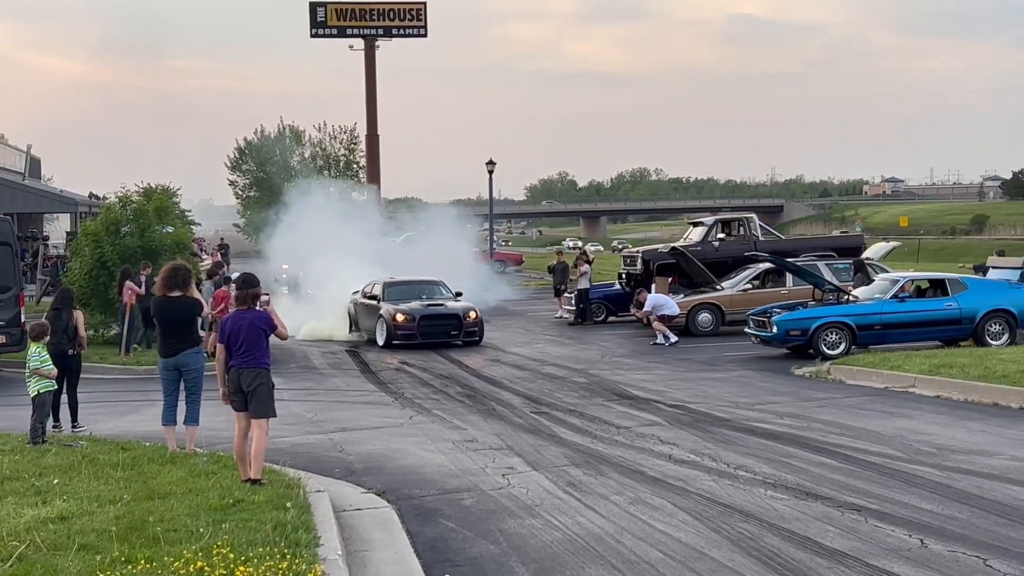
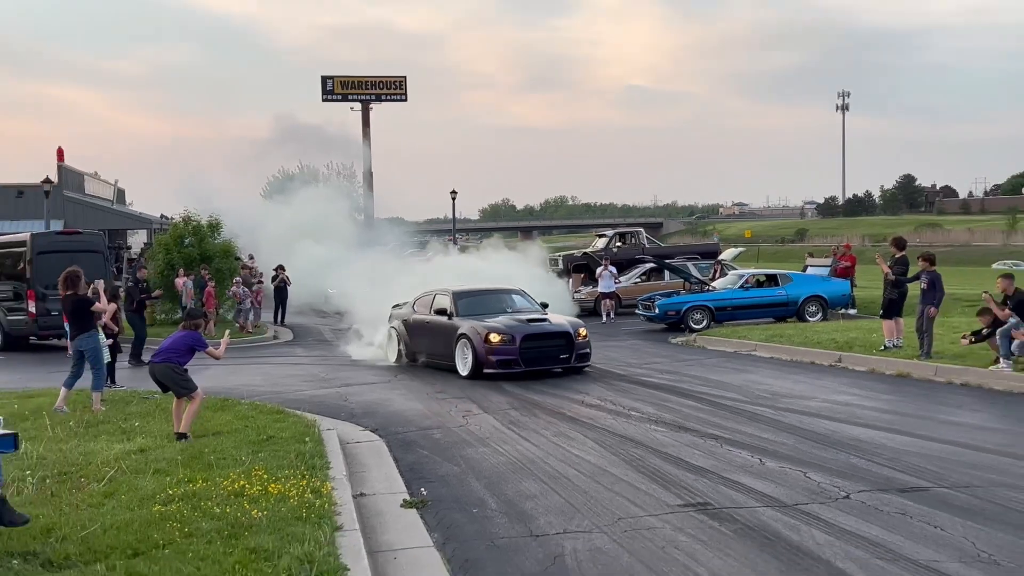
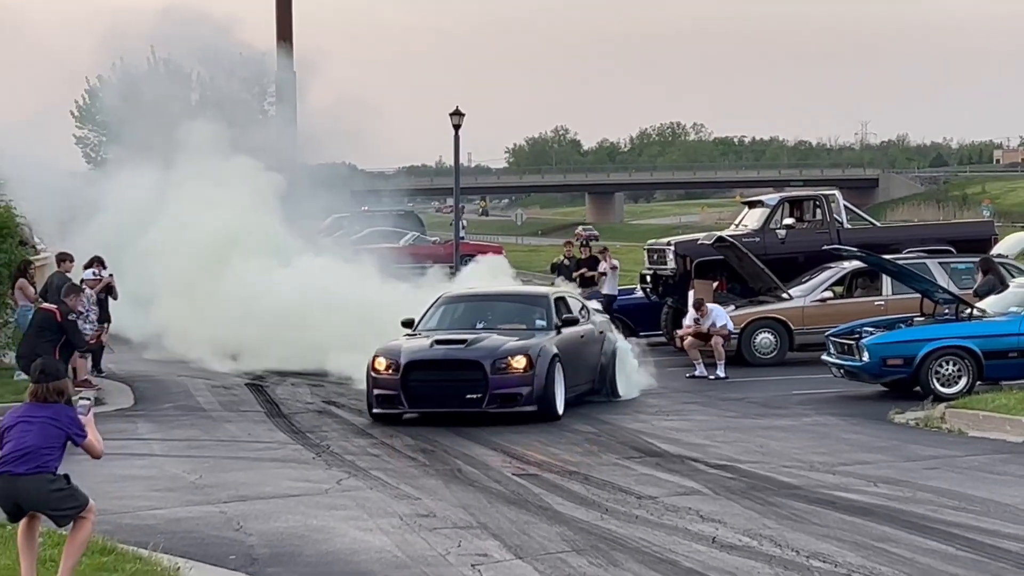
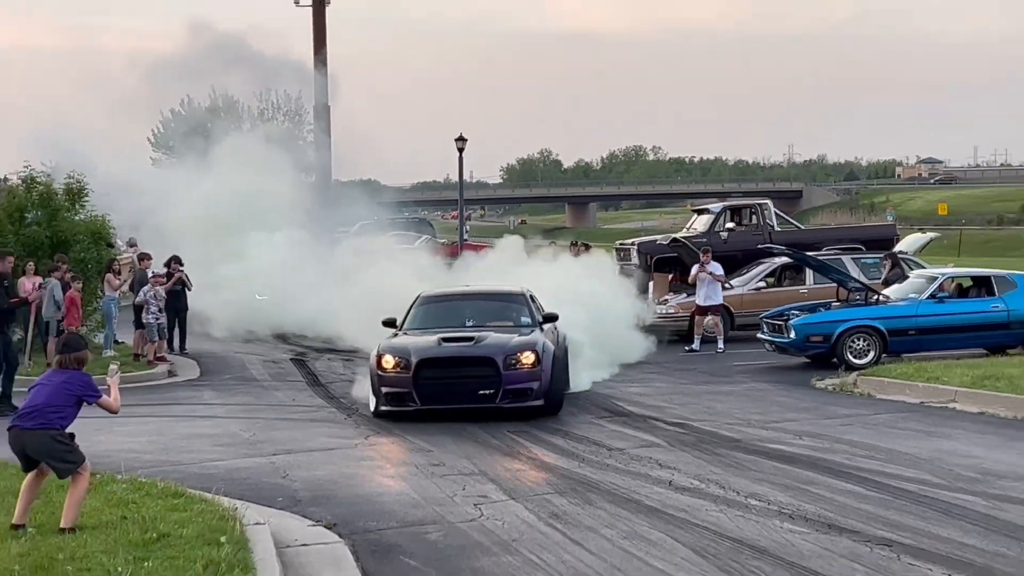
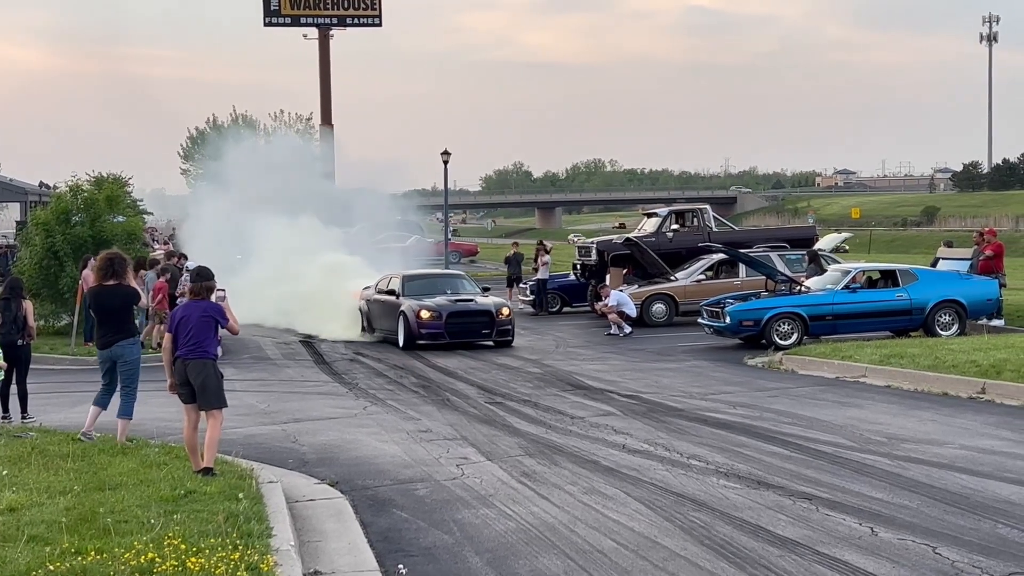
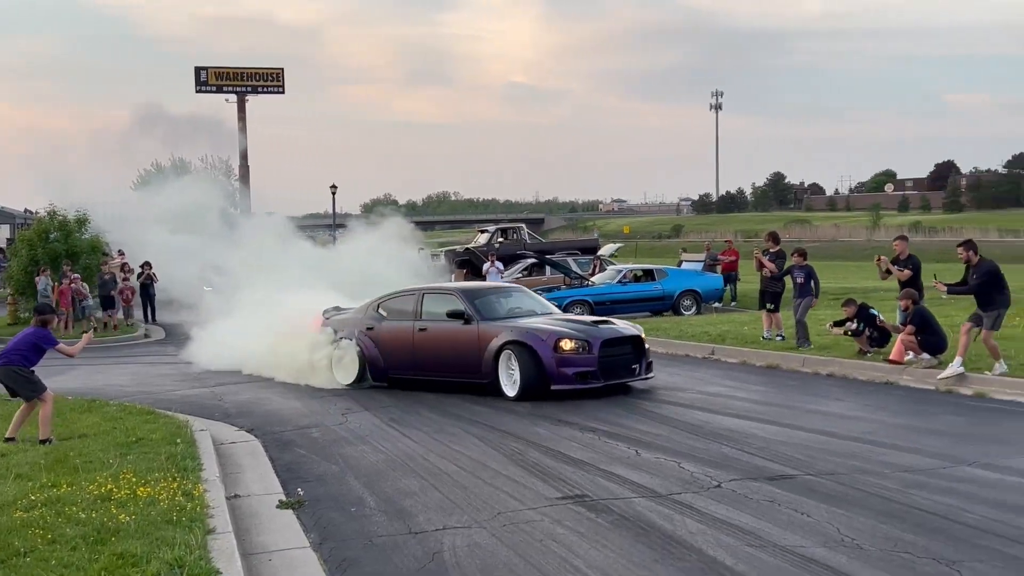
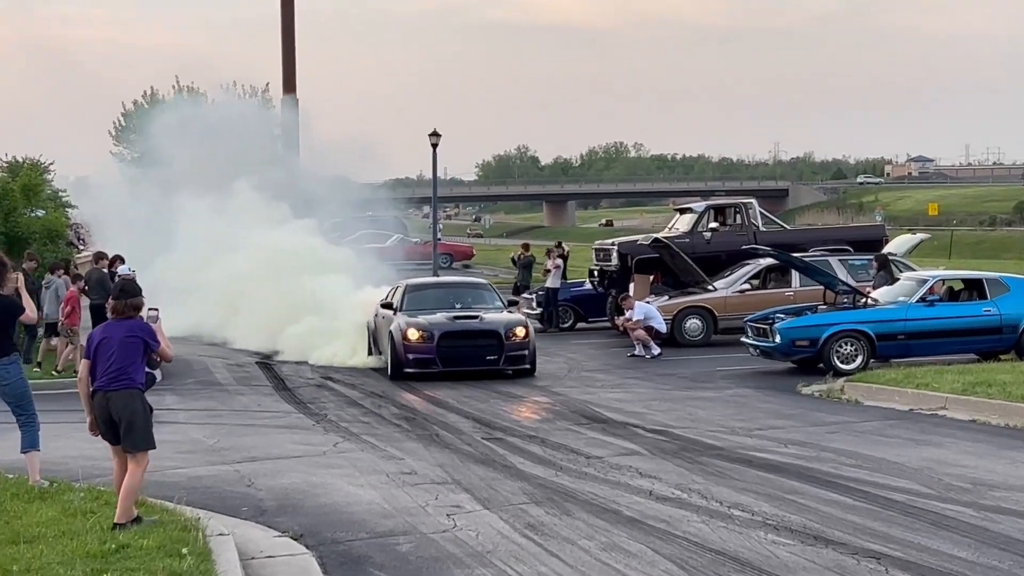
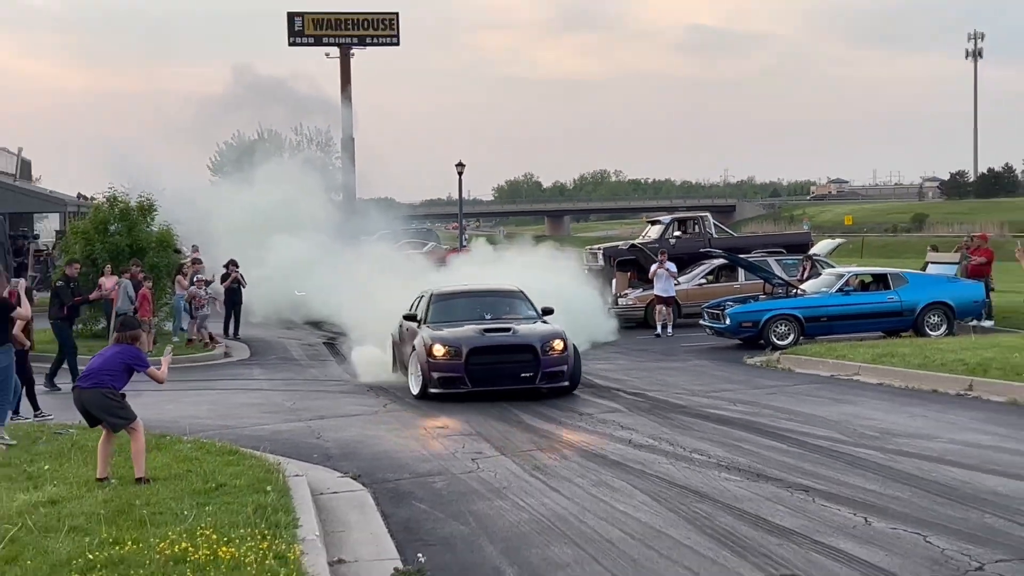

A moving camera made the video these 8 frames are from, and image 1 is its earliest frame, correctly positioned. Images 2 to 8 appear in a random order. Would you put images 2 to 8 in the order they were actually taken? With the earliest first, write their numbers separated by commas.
5, 7, 3, 4, 8, 2, 6
